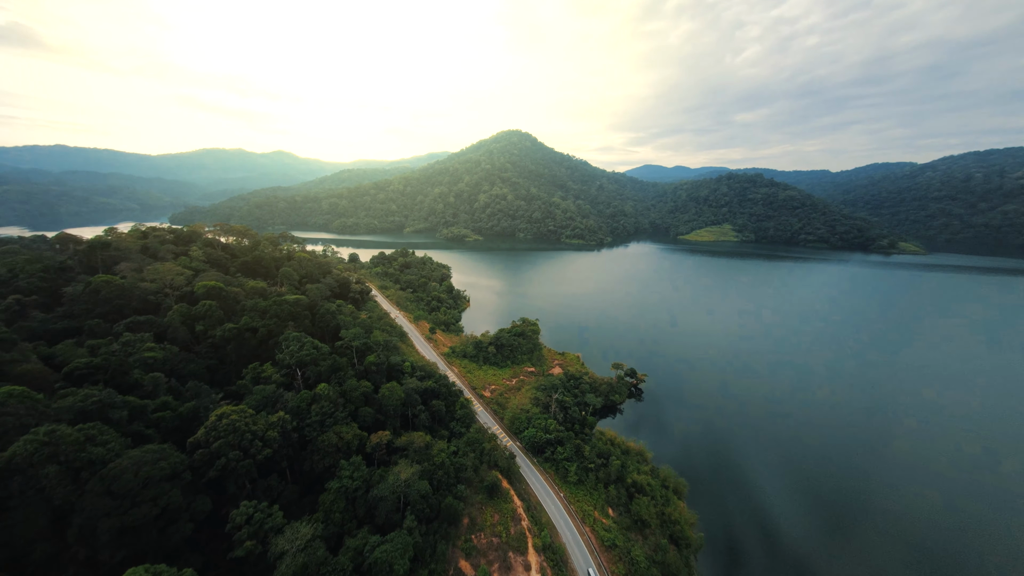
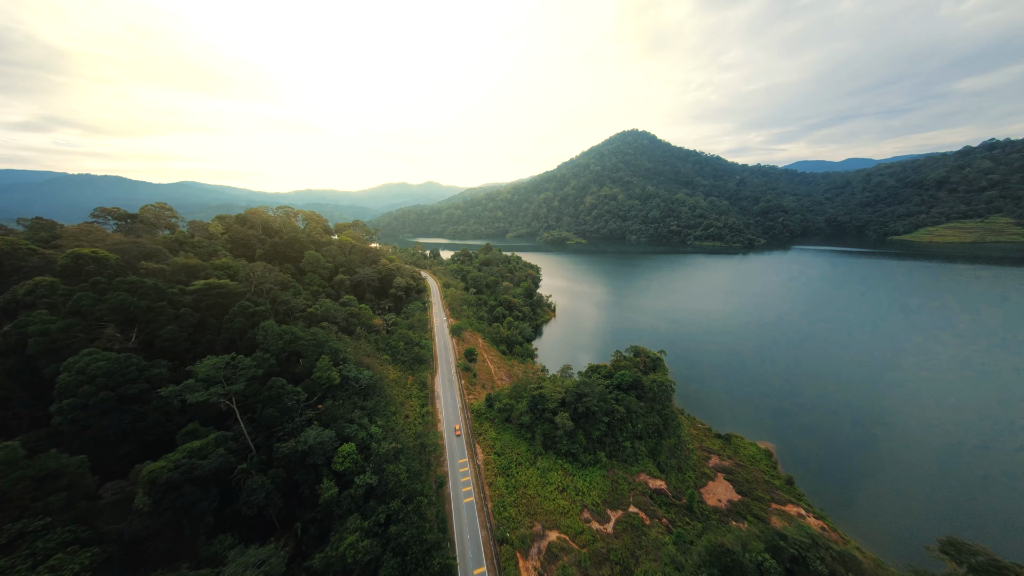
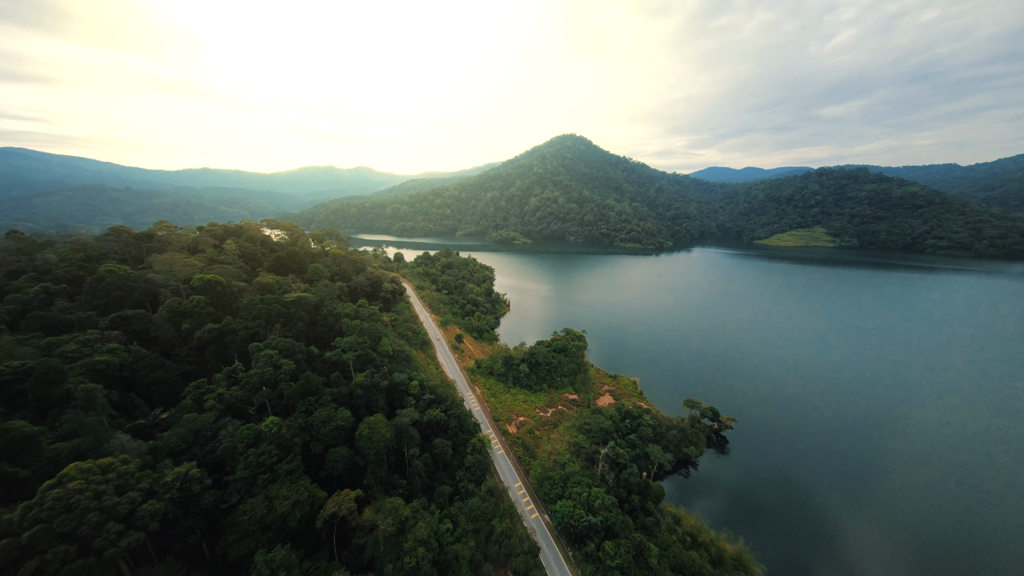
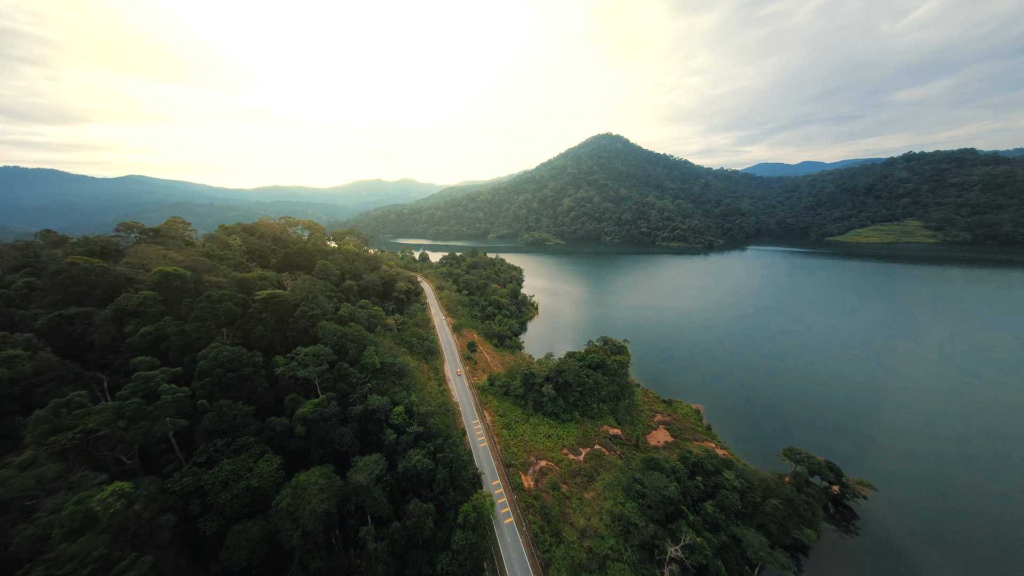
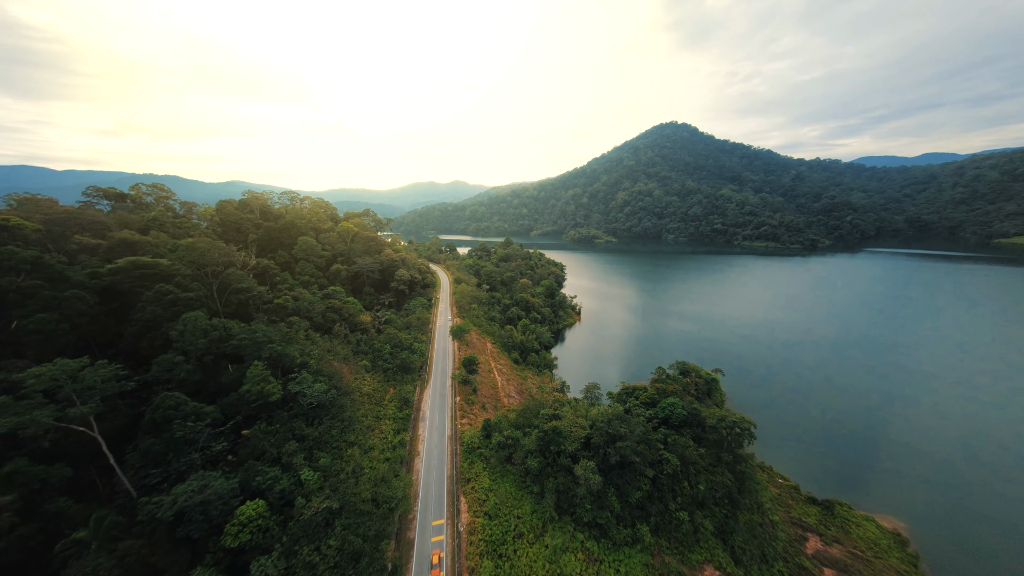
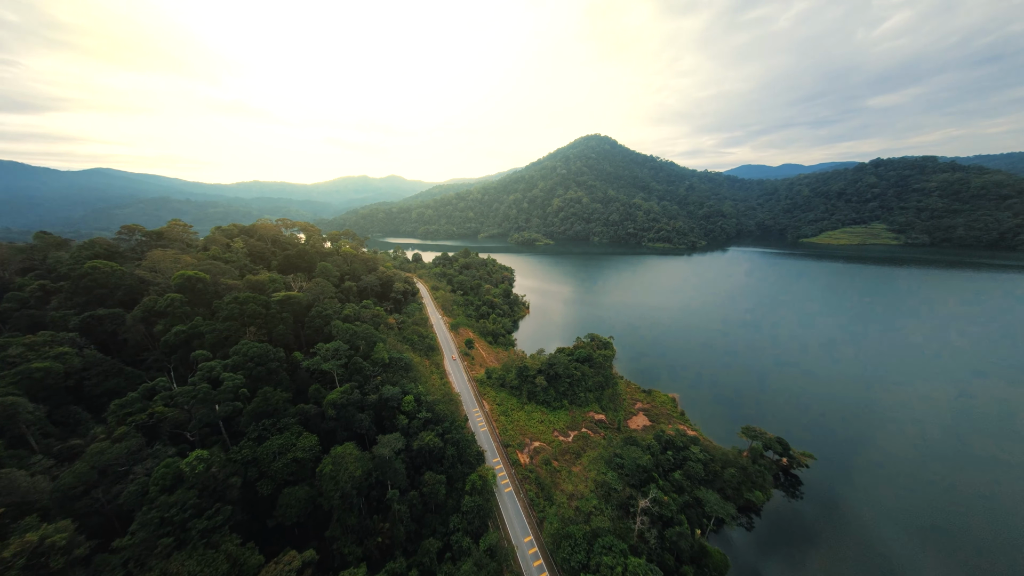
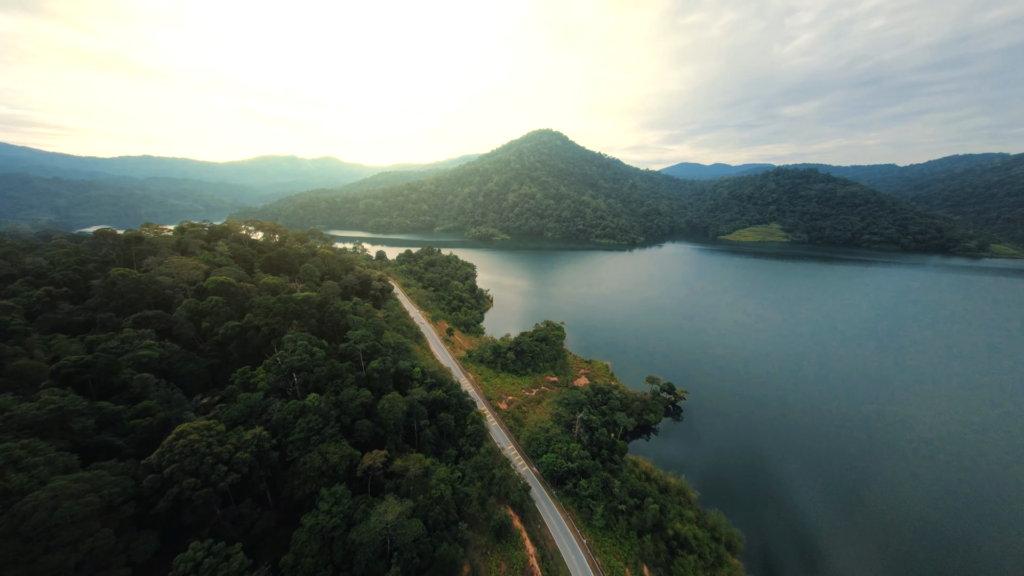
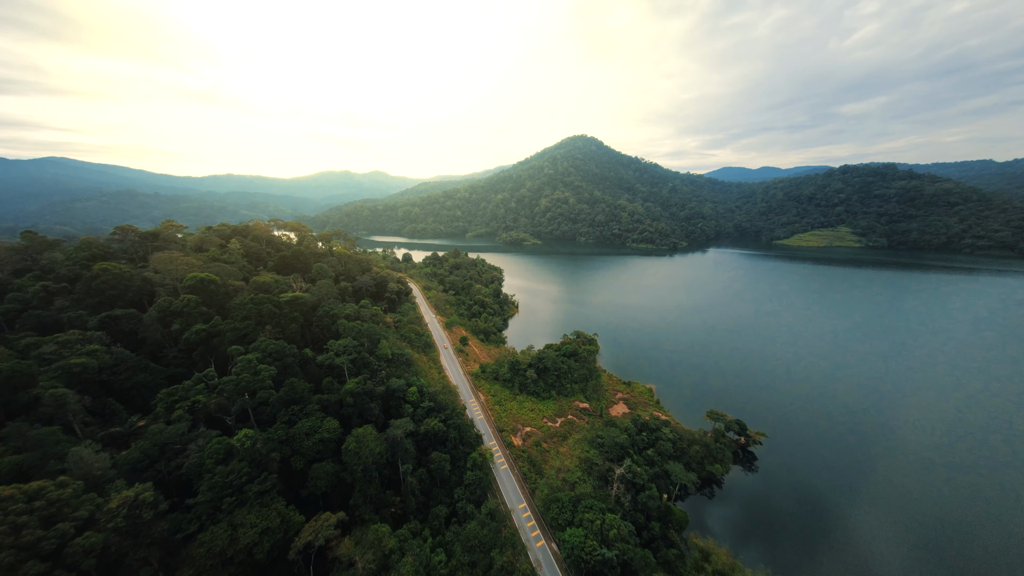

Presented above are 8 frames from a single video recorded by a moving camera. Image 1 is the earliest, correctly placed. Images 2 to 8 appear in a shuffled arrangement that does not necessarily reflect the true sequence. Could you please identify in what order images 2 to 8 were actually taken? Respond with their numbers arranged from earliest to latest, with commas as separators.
7, 3, 8, 6, 4, 2, 5
